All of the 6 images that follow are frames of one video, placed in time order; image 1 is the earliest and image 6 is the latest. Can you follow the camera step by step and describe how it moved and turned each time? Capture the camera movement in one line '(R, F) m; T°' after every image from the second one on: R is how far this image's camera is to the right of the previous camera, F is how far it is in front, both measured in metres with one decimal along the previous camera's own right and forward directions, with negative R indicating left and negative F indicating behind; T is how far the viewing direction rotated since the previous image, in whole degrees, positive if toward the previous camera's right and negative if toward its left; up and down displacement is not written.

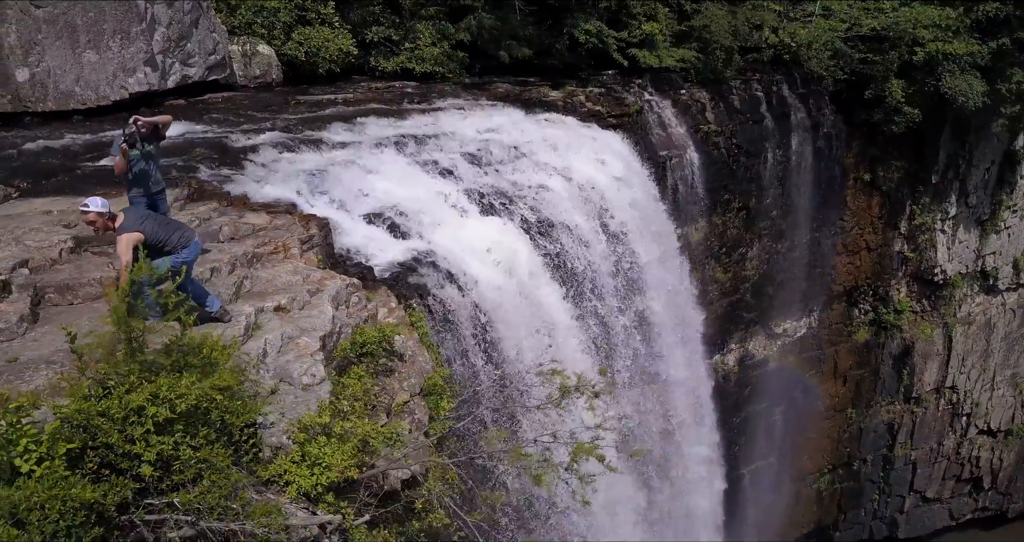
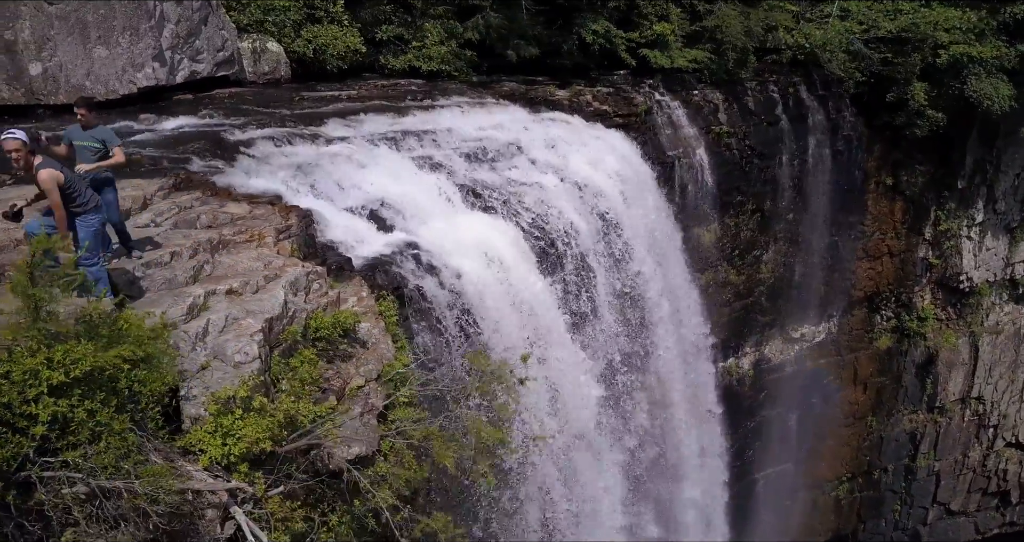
(+0.4, -0.1) m; -2°
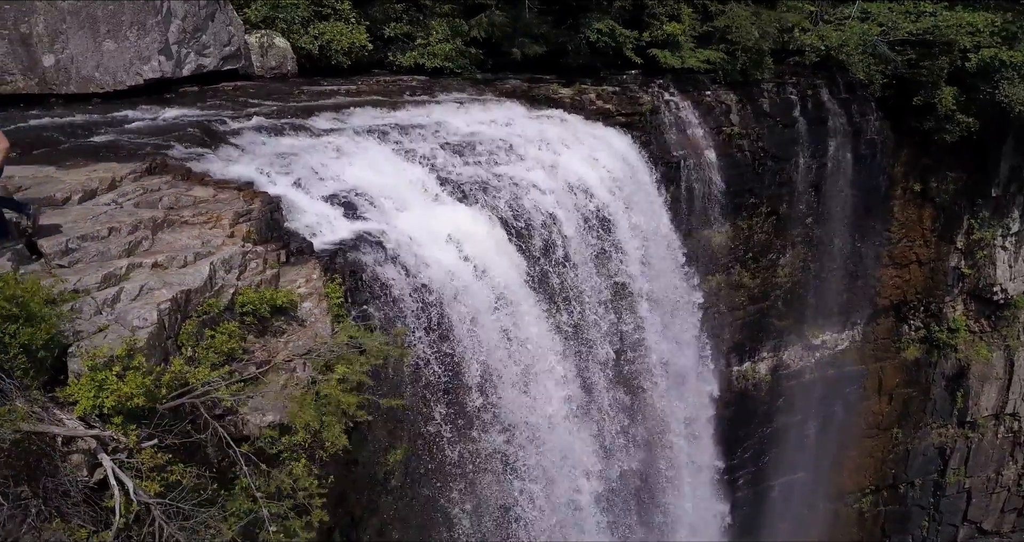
(+0.7, -0.1) m; -3°
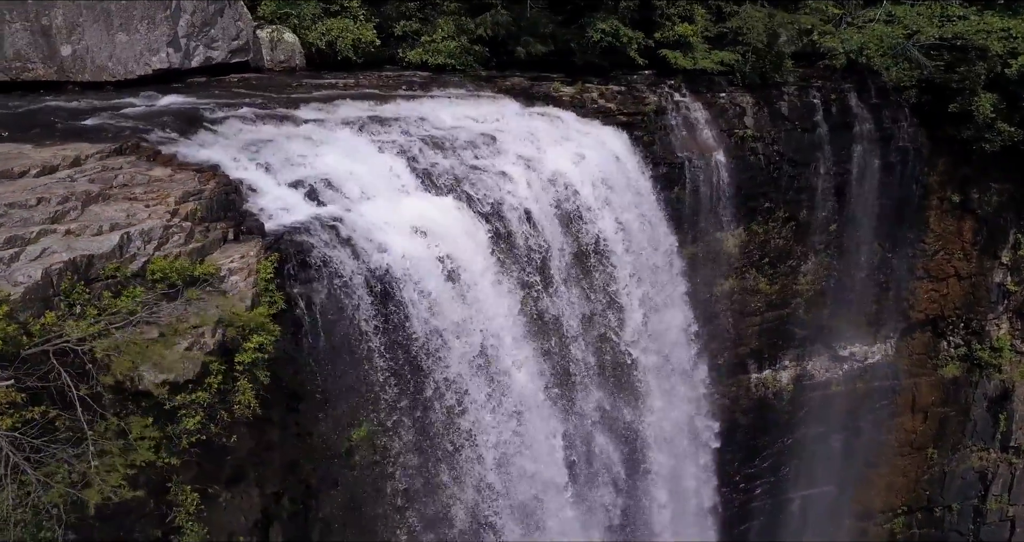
(+1.0, -0.2) m; -5°
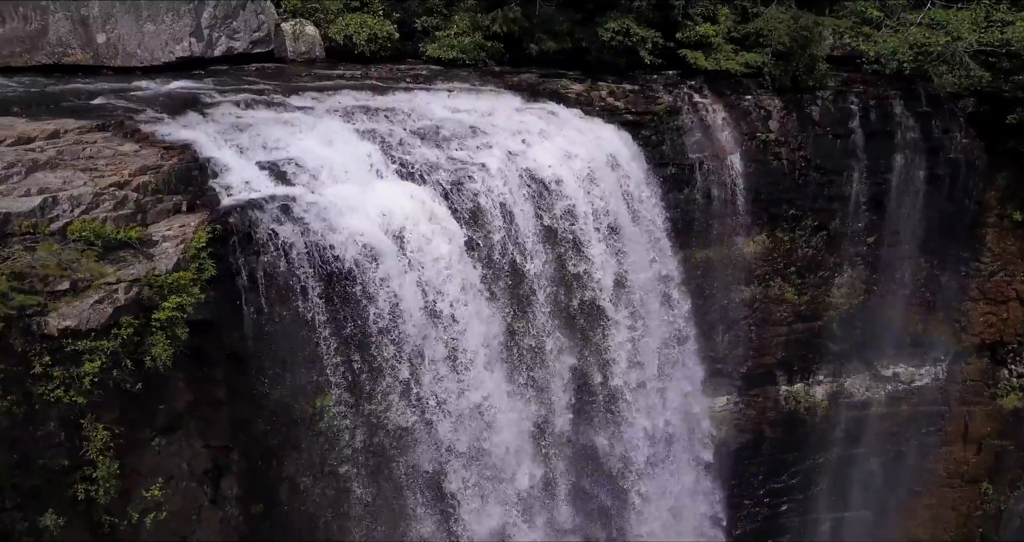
(+1.4, -0.2) m; -7°
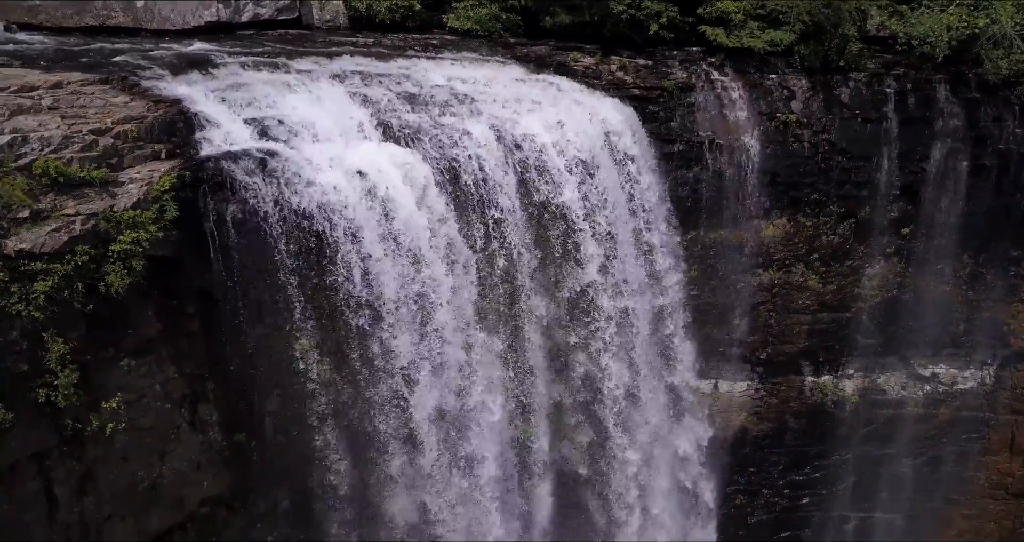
(+1.3, -0.3) m; -6°
